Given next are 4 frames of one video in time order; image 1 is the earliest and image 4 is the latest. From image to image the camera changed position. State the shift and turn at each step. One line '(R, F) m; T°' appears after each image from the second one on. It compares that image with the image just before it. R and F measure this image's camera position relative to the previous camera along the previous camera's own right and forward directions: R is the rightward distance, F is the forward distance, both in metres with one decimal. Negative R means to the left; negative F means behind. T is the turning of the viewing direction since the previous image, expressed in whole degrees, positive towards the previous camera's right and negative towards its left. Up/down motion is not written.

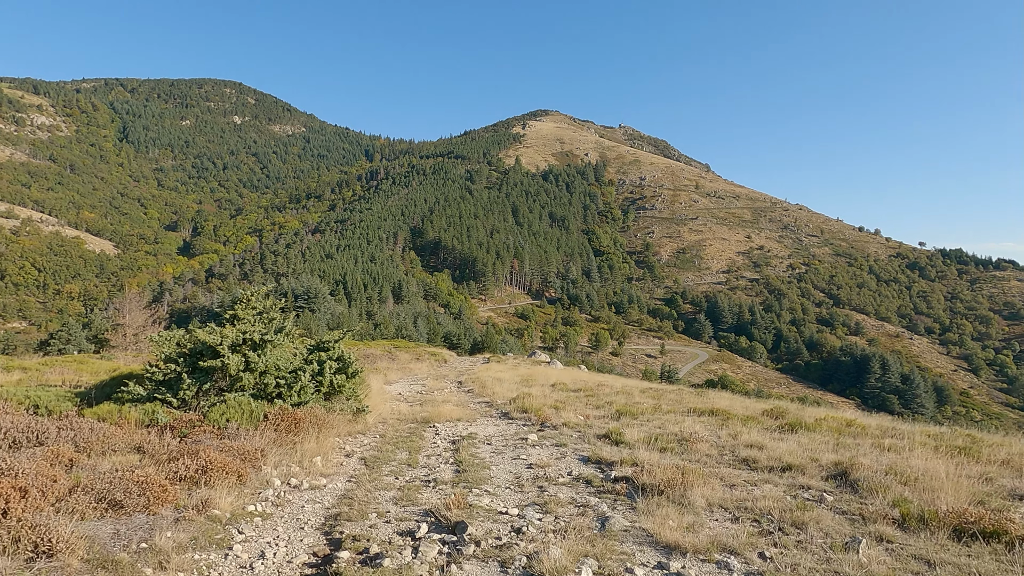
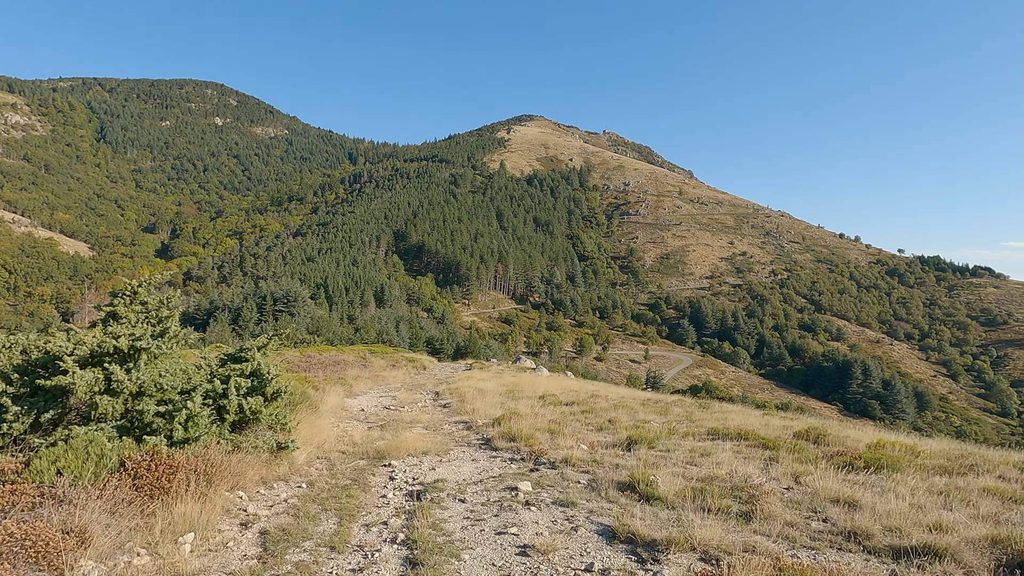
(0.0, +2.6) m; +2°
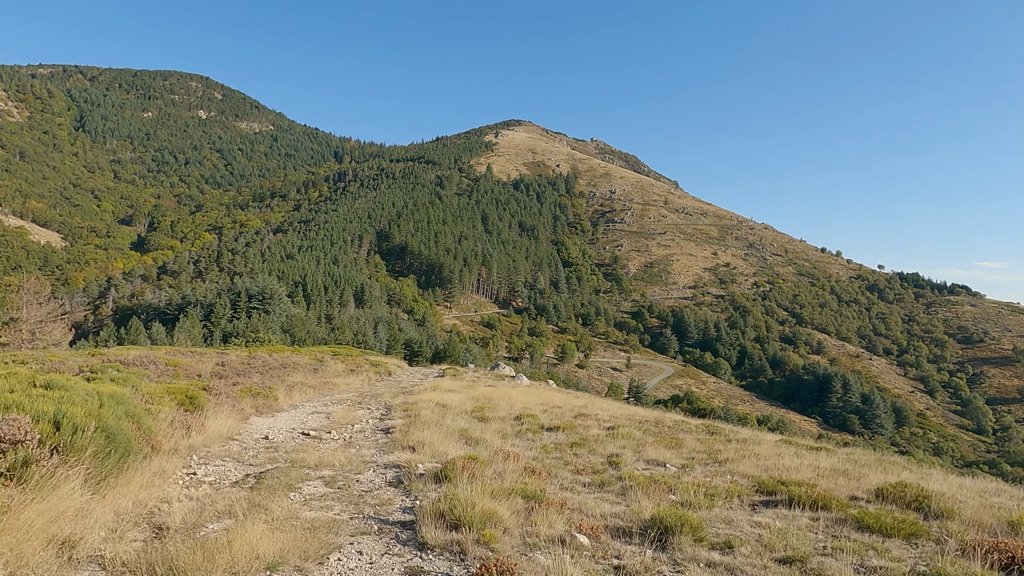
(+0.4, +4.0) m; +2°
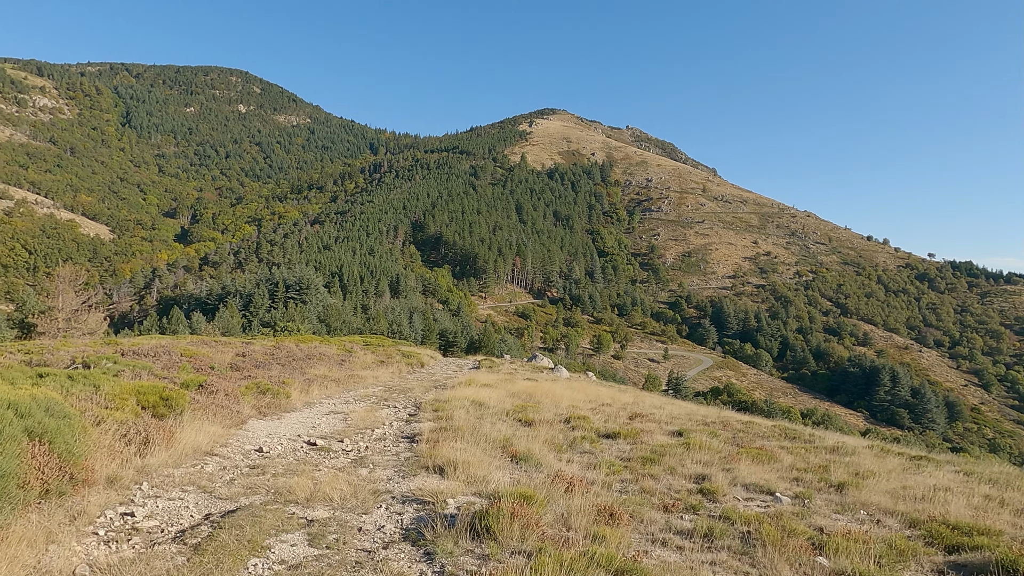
(-0.5, +2.5) m; -4°
